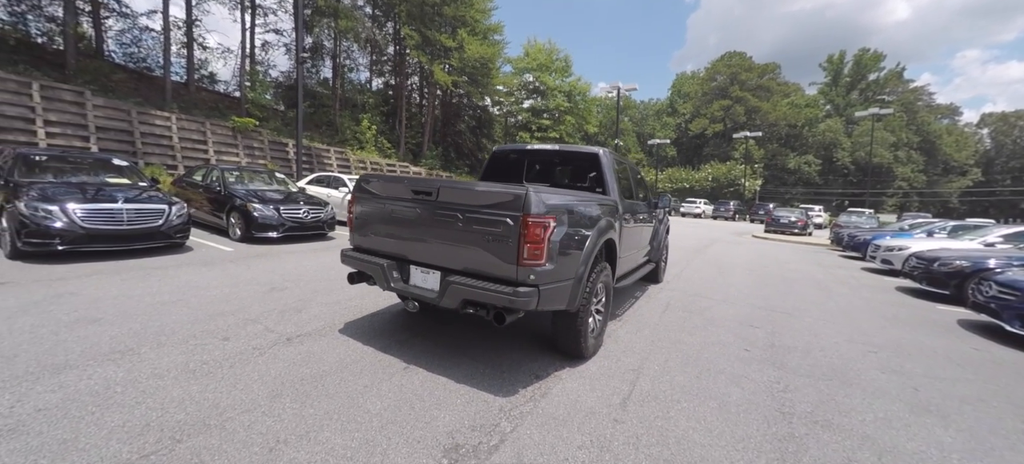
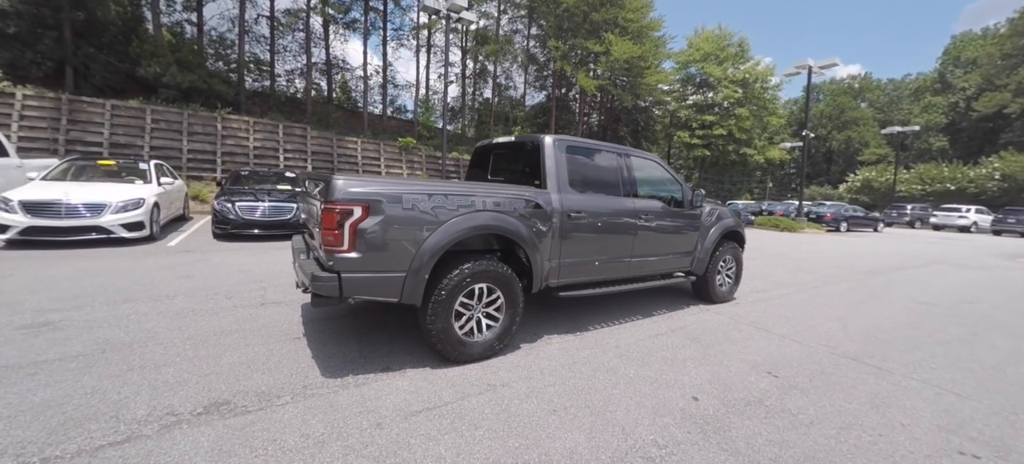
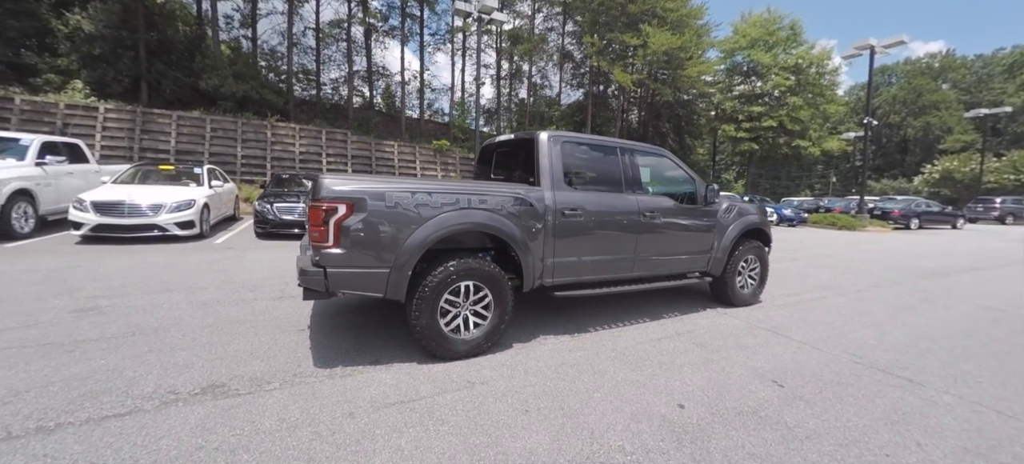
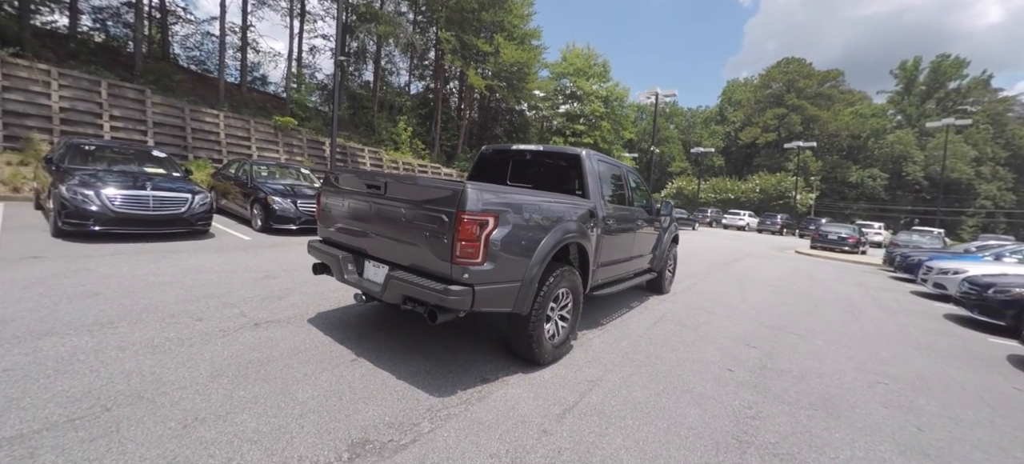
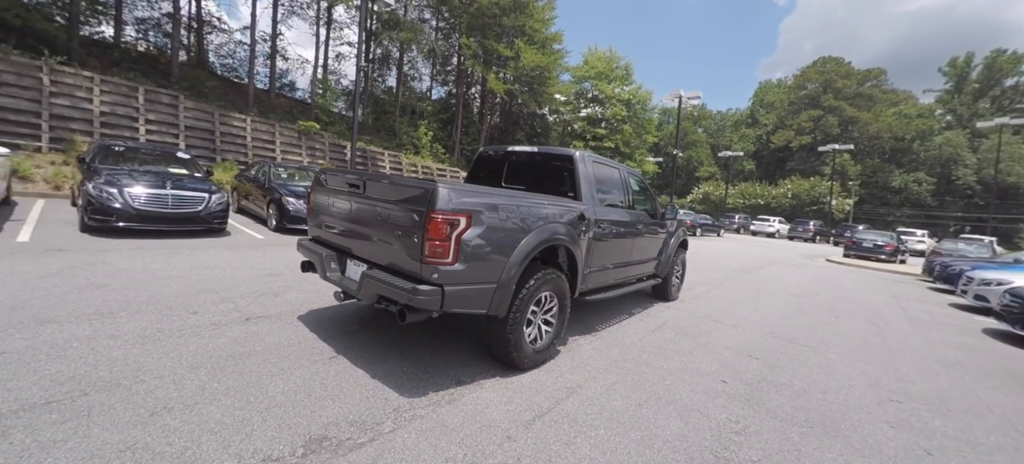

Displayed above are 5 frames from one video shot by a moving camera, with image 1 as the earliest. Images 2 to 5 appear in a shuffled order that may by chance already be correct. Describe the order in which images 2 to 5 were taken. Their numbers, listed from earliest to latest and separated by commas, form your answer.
4, 5, 2, 3
